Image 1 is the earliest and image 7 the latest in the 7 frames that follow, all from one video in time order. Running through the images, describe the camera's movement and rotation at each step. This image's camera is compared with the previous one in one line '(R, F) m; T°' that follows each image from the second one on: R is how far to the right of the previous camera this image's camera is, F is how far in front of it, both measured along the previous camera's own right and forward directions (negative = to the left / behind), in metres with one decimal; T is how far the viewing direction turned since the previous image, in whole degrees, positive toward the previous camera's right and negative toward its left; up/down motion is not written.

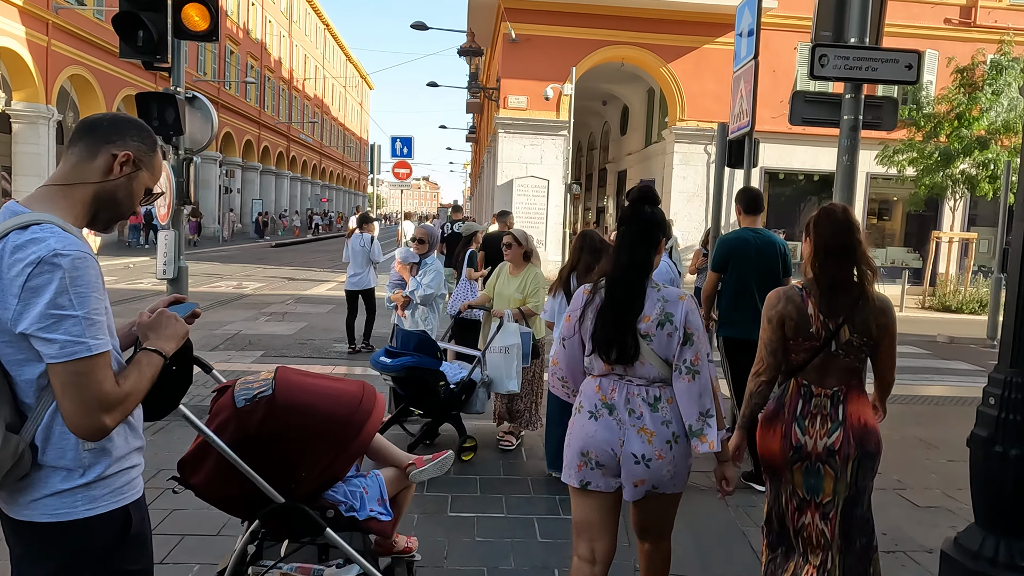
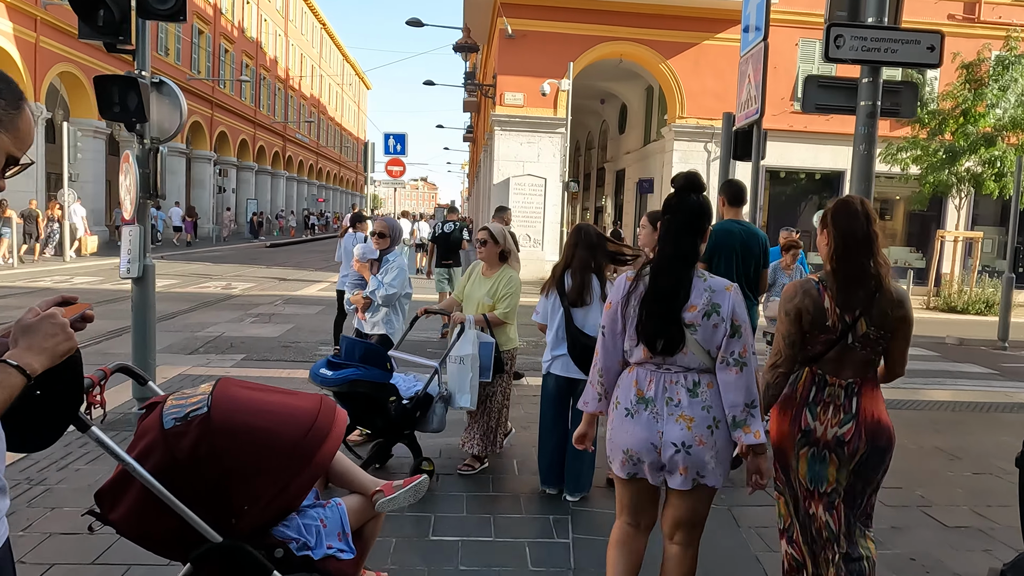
(0.0, +0.3) m; 0°
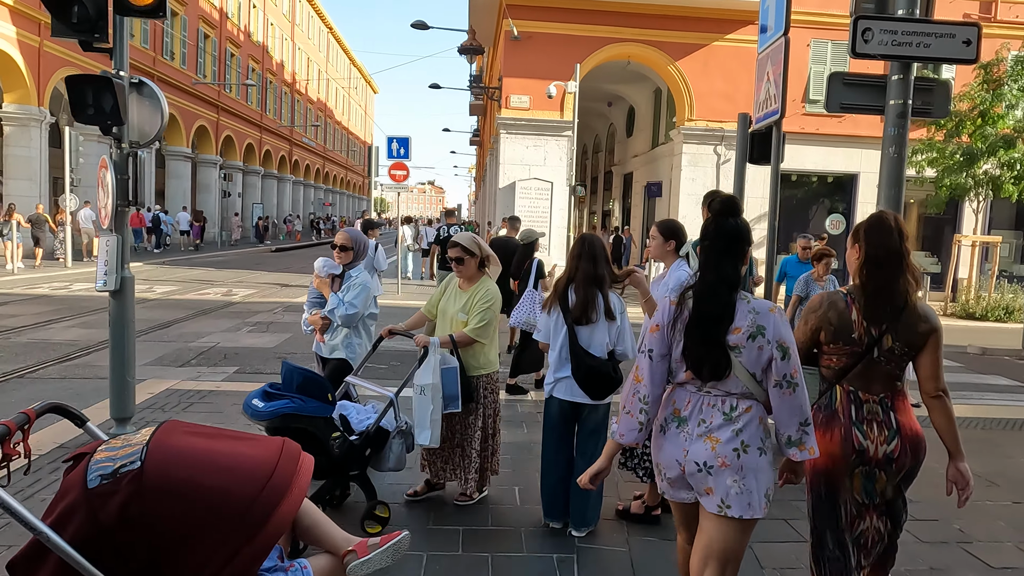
(0.0, +0.3) m; -1°
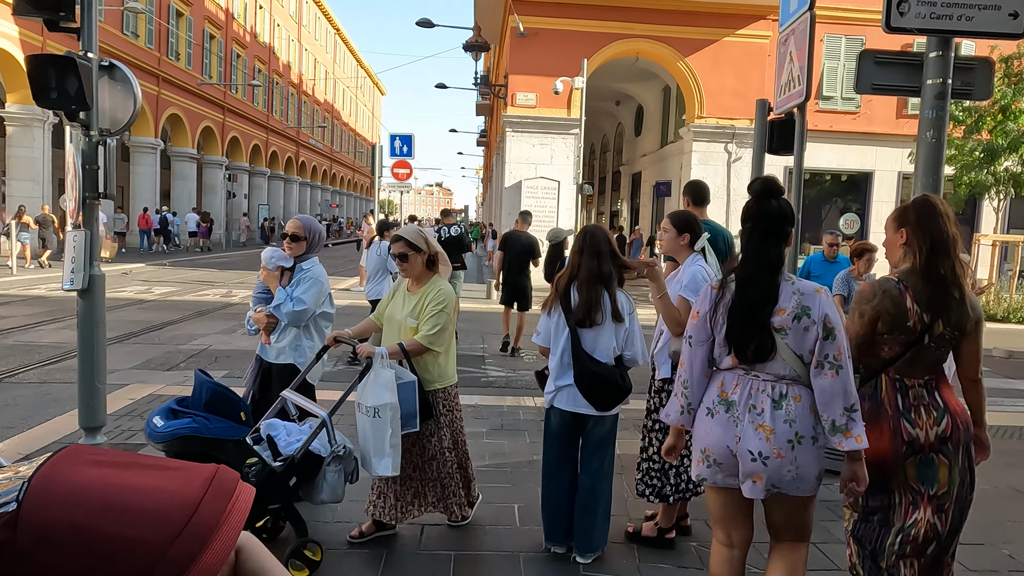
(0.0, +0.3) m; -1°
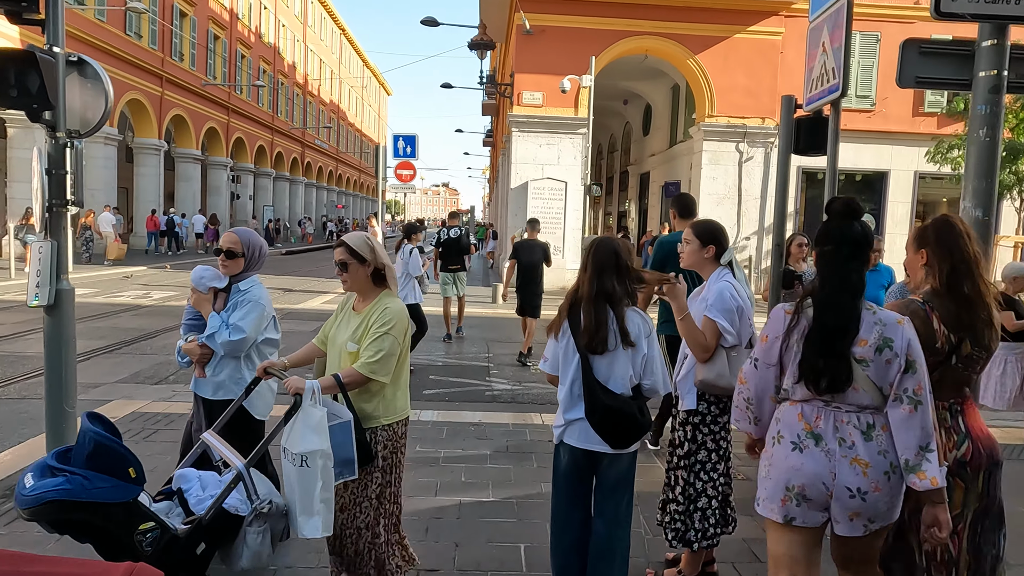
(0.0, +0.3) m; -1°
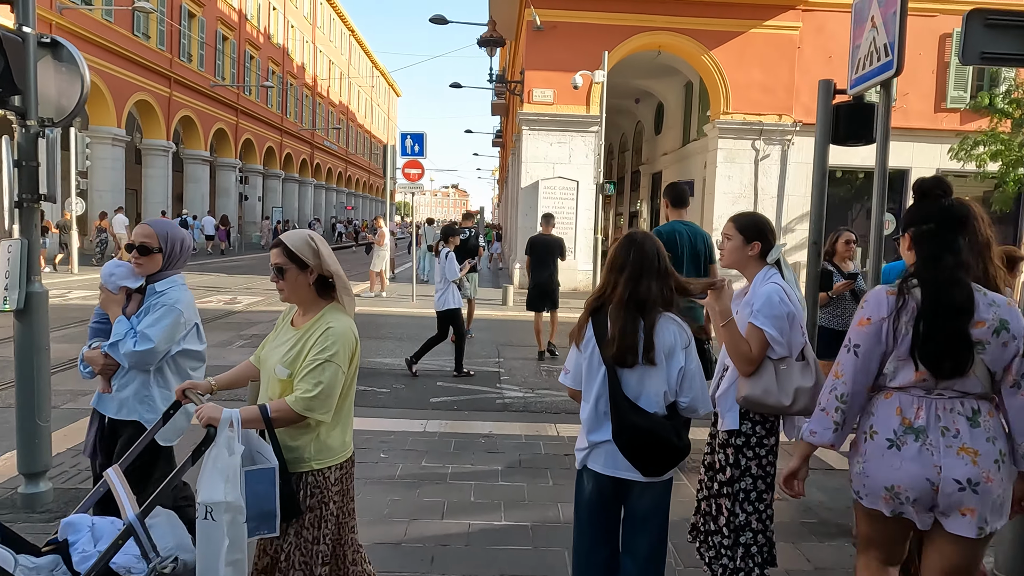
(0.0, +0.3) m; -1°
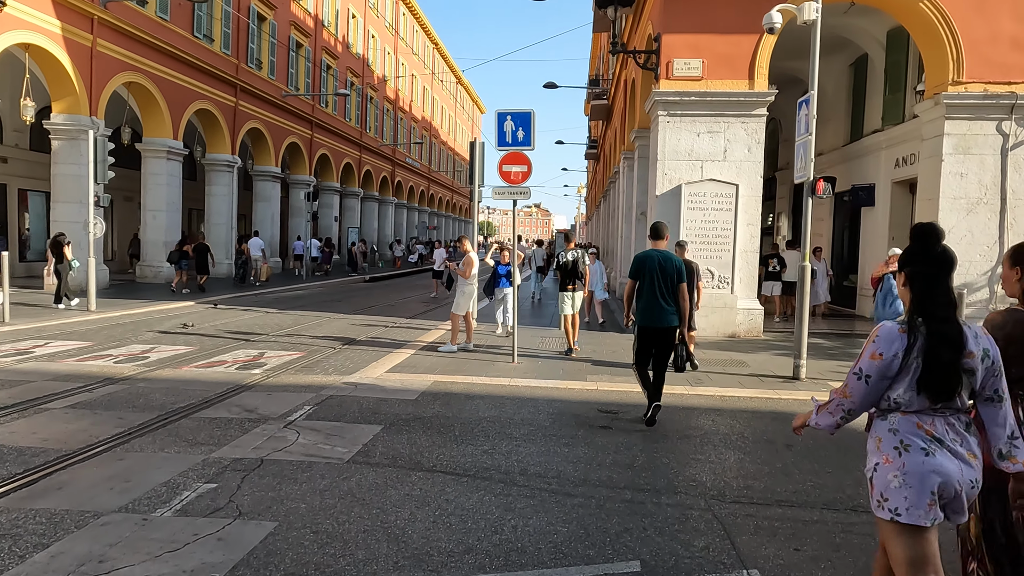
(-0.9, +4.4) m; -7°
